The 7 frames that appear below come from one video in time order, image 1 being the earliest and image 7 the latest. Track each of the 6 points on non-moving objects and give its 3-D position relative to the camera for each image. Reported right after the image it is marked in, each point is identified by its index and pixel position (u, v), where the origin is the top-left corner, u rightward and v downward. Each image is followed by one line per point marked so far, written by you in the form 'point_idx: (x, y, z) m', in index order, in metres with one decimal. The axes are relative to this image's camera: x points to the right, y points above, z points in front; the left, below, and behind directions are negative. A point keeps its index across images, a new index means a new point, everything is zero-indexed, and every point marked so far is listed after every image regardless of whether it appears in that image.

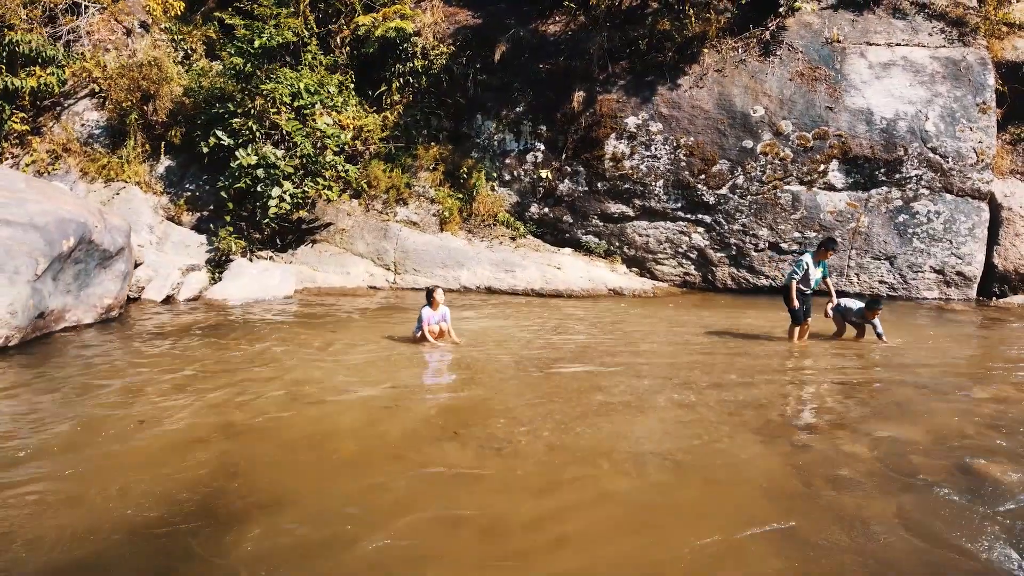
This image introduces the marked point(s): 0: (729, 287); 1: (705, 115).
0: (+3.7, 0.0, +10.9) m
1: (+3.3, +2.9, +11.0) m
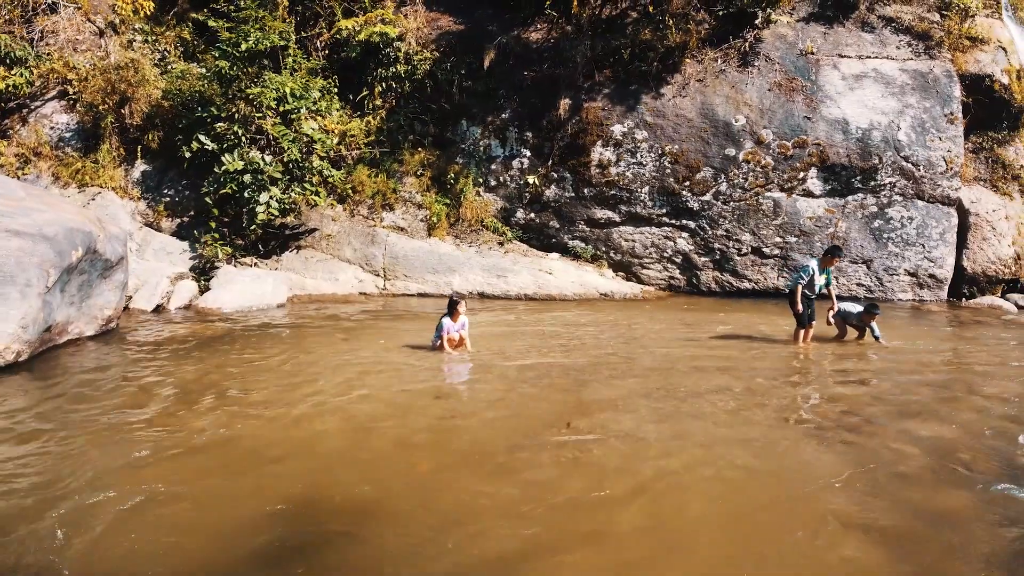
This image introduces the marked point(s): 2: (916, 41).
0: (+3.5, 0.0, +11.2) m
1: (+3.1, +2.9, +11.3) m
2: (+7.3, +4.5, +11.7) m
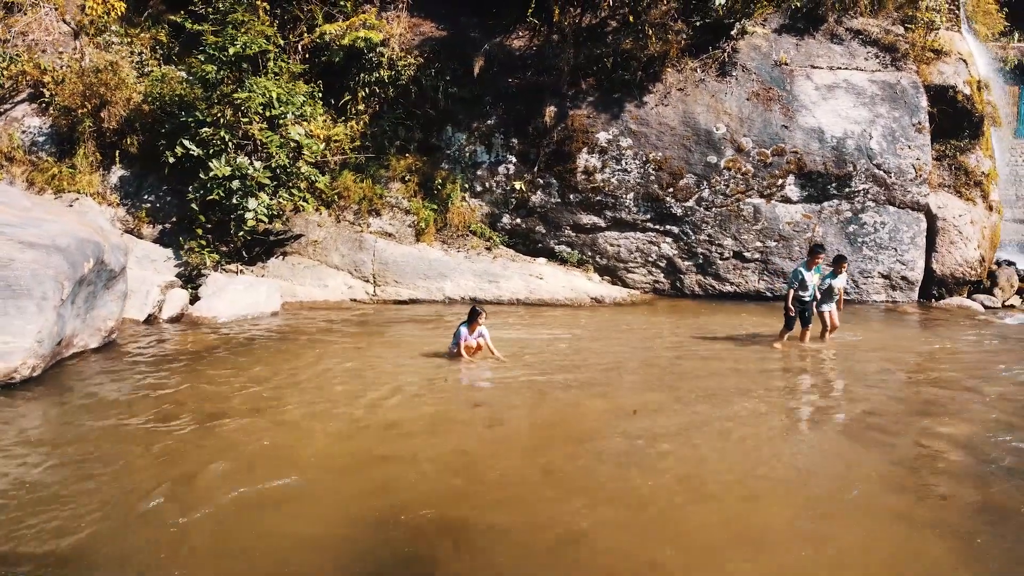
0: (+3.3, -0.1, +11.5) m
1: (+2.9, +2.8, +11.6) m
2: (+7.0, +4.5, +12.3) m
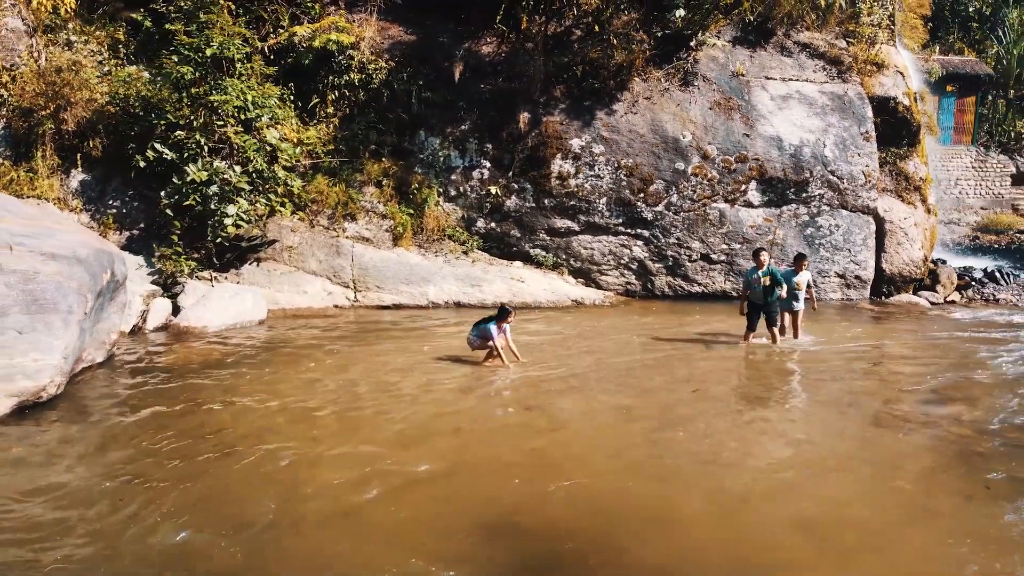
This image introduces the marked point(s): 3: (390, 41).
0: (+2.9, -0.1, +11.9) m
1: (+2.4, +2.8, +12.0) m
2: (+6.4, +4.5, +13.1) m
3: (-2.4, +4.9, +12.8) m
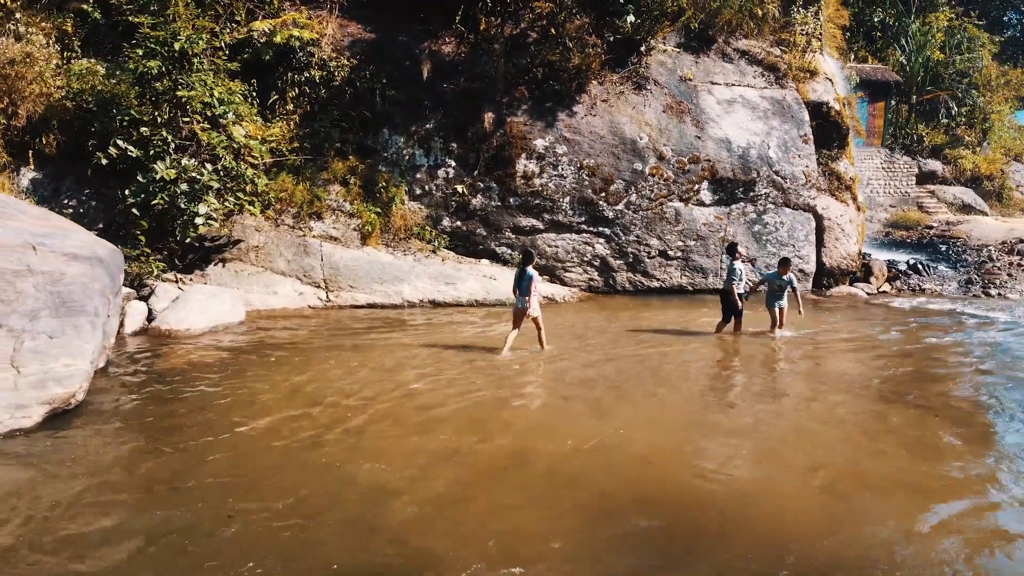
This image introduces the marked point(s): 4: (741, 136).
0: (+2.2, 0.0, +12.5) m
1: (+1.7, +2.8, +12.5) m
2: (+5.6, +4.6, +14.0) m
3: (-3.2, +4.9, +12.7) m
4: (+4.5, +3.0, +12.9) m
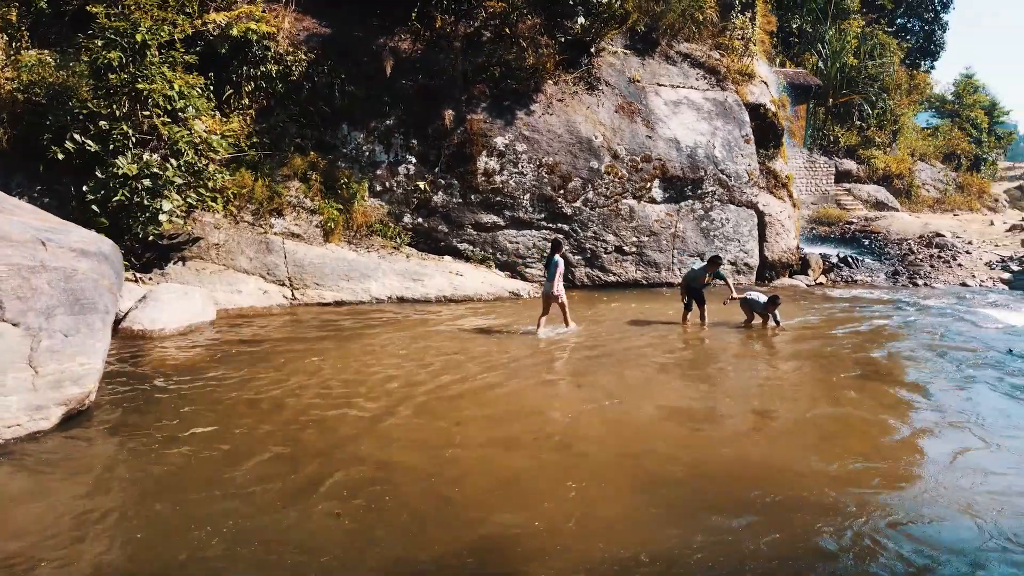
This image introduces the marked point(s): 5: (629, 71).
0: (+1.5, +0.1, +12.9) m
1: (+0.9, +3.0, +12.8) m
2: (+4.6, +4.8, +14.7) m
3: (-4.0, +4.9, +12.5) m
4: (+3.7, +3.2, +13.5) m
5: (+2.6, +4.7, +14.1) m
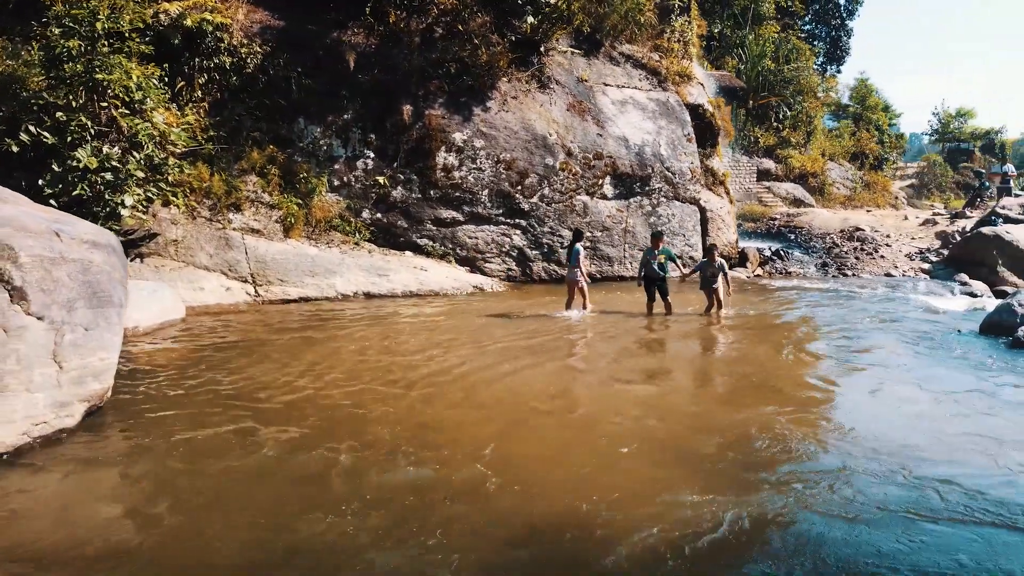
0: (+0.6, +0.2, +13.3) m
1: (+0.1, +3.1, +13.2) m
2: (+3.5, +5.0, +15.4) m
3: (-4.8, +5.0, +12.3) m
4: (+2.7, +3.3, +14.2) m
5: (+1.6, +4.9, +14.5) m
